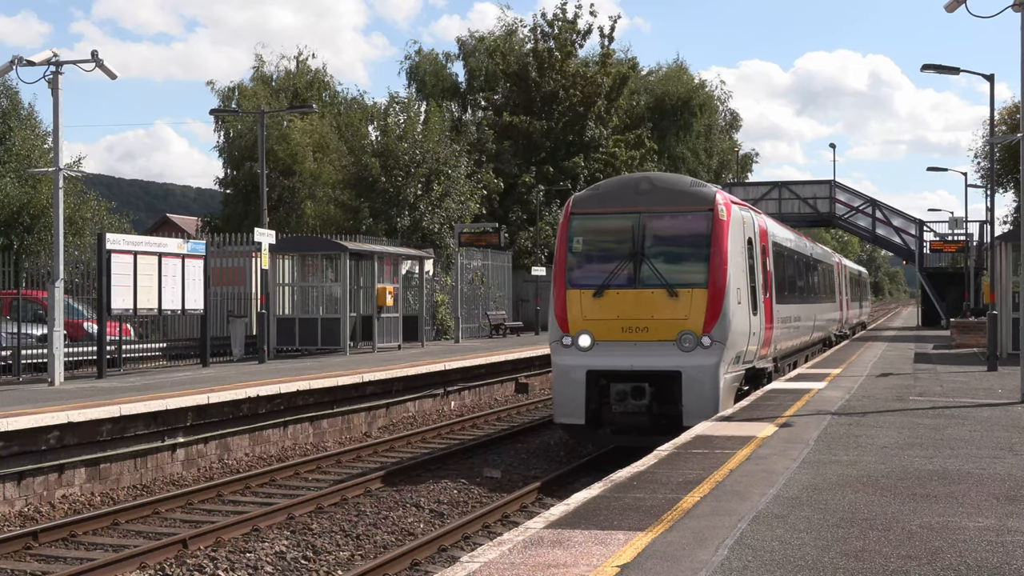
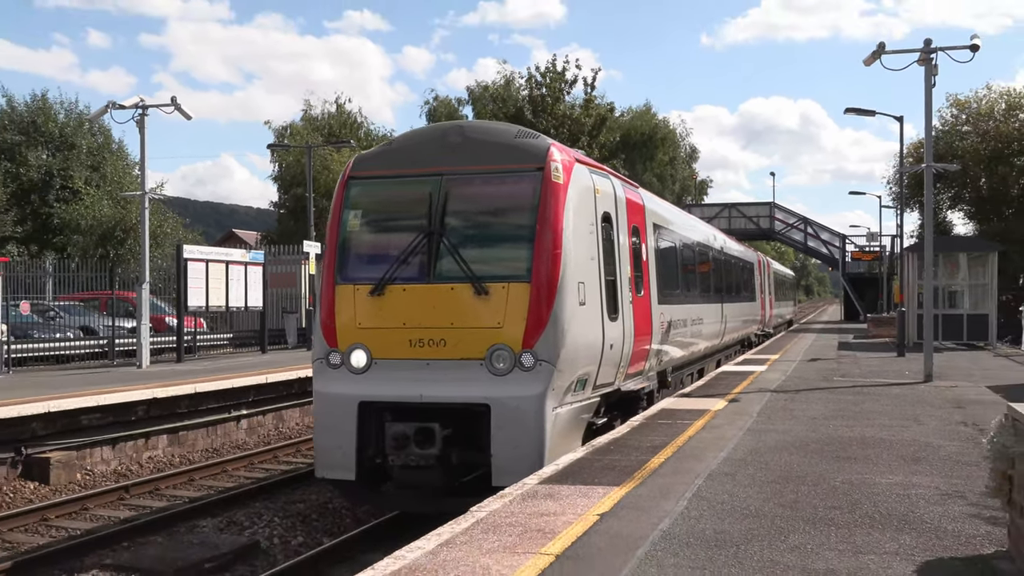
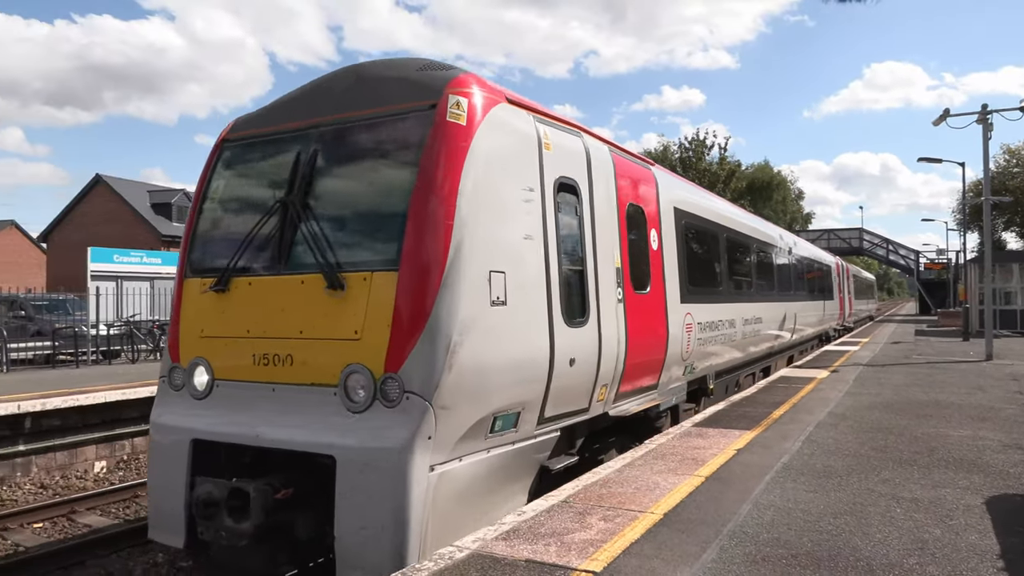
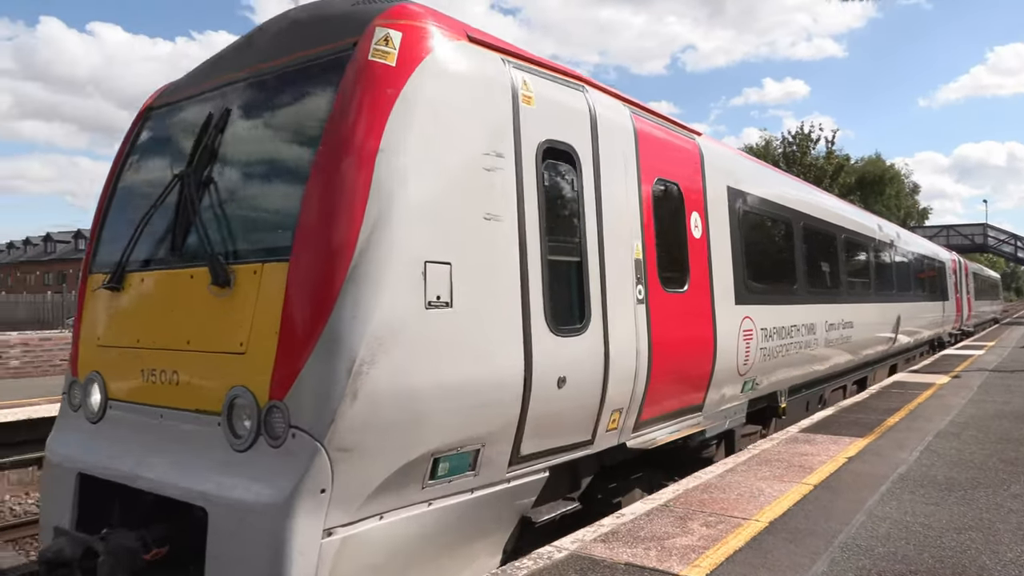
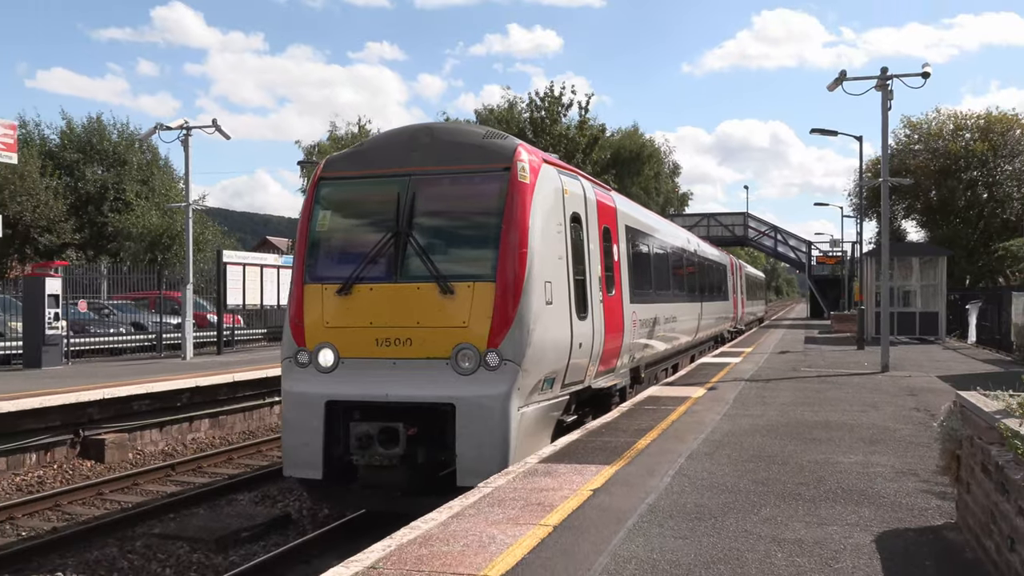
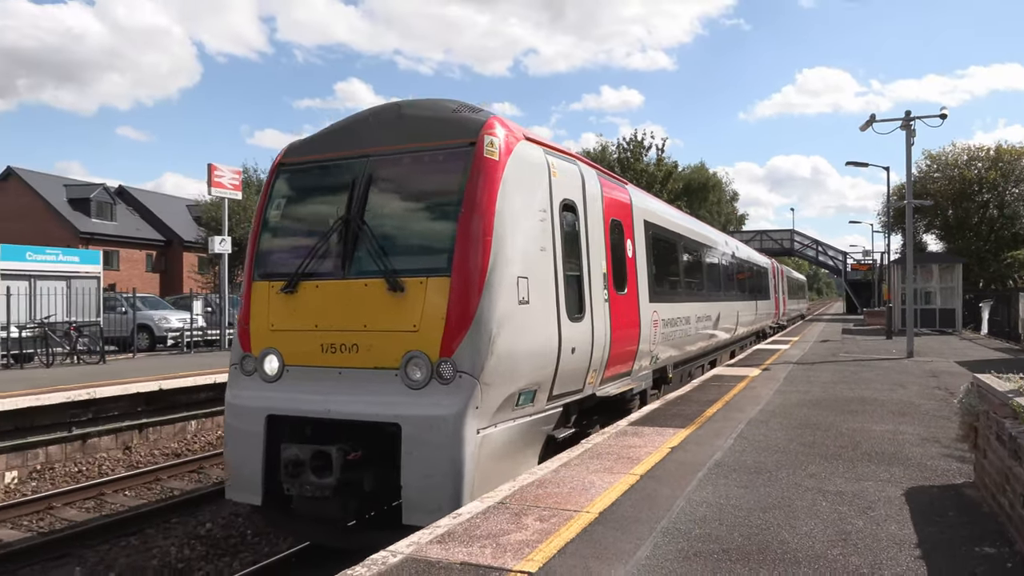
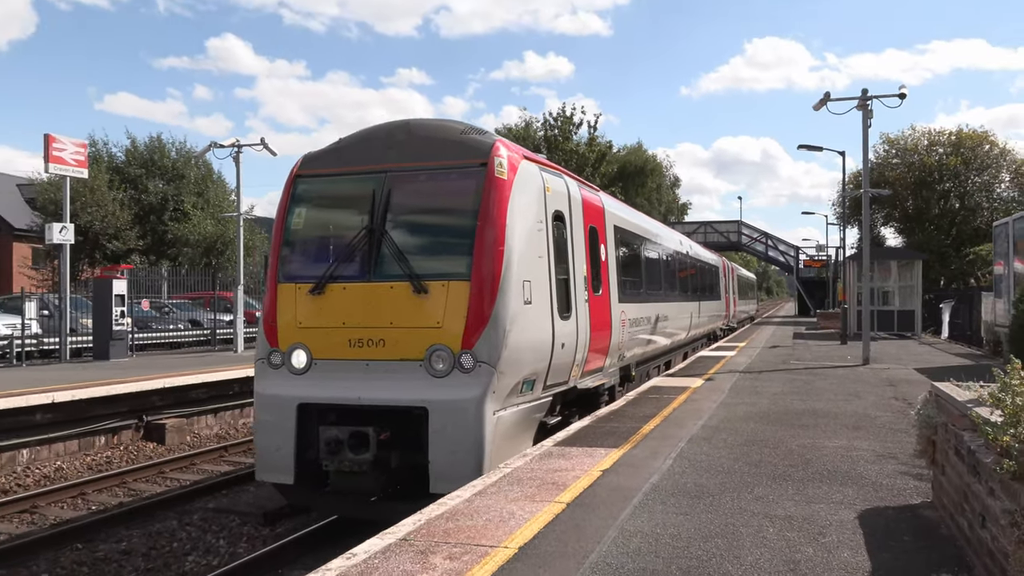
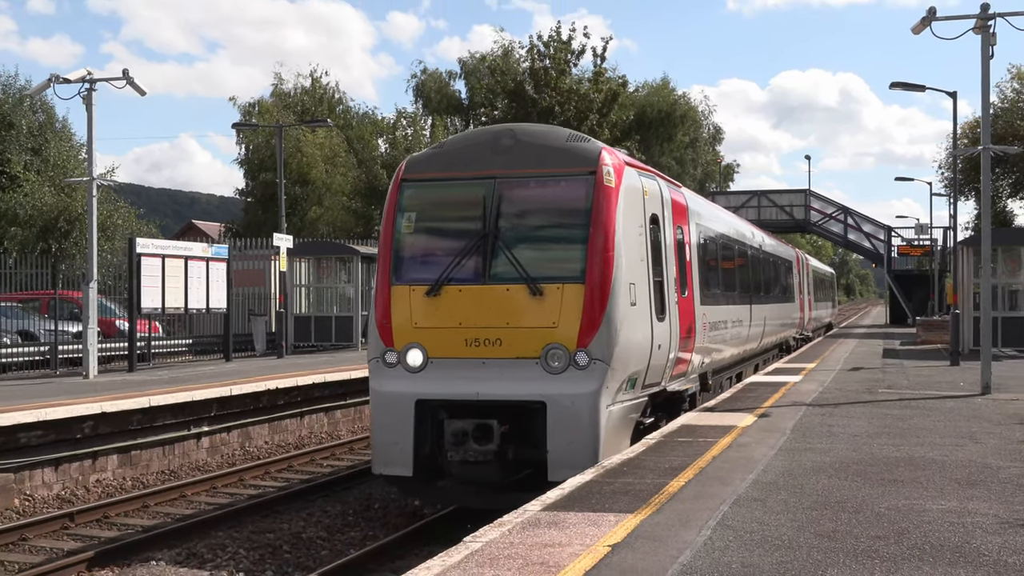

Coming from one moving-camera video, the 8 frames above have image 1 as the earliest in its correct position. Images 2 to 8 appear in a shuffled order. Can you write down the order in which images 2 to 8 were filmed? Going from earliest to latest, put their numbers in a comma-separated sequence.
8, 2, 5, 7, 6, 3, 4
